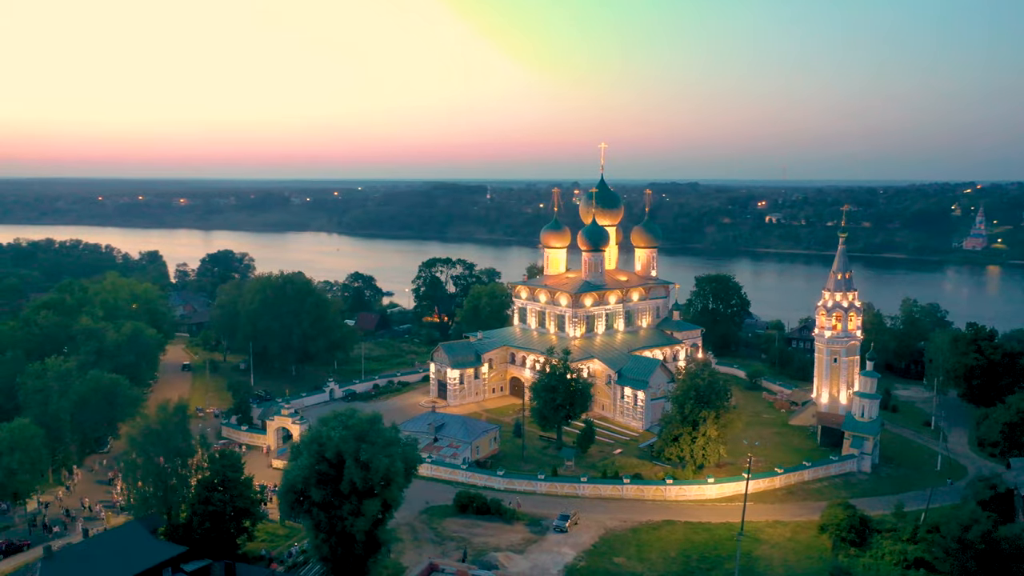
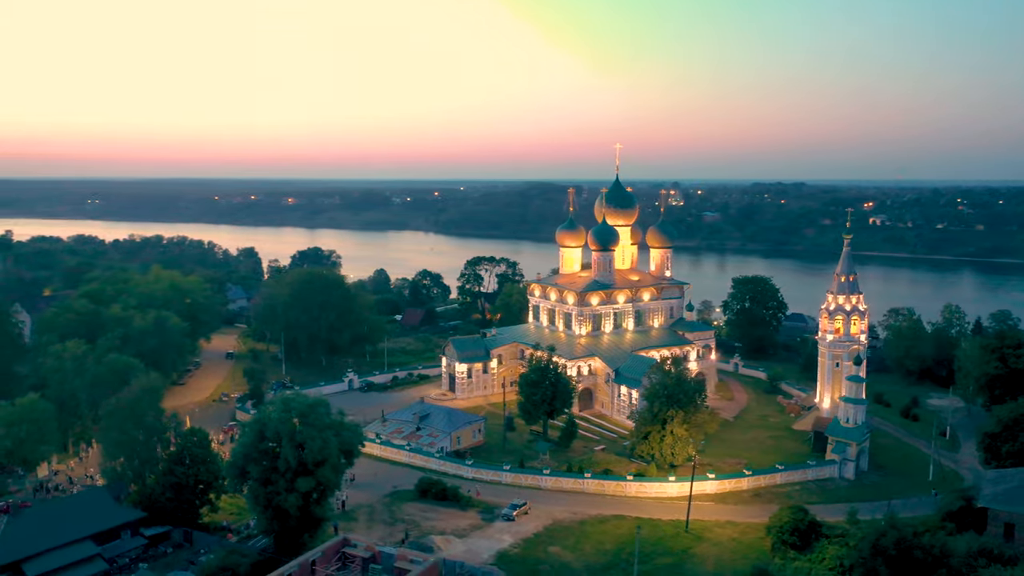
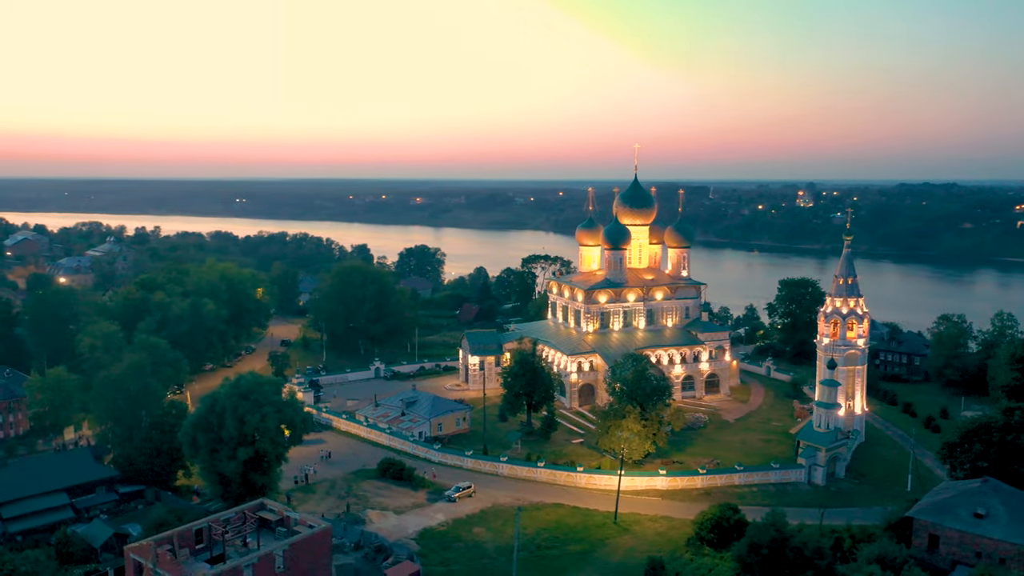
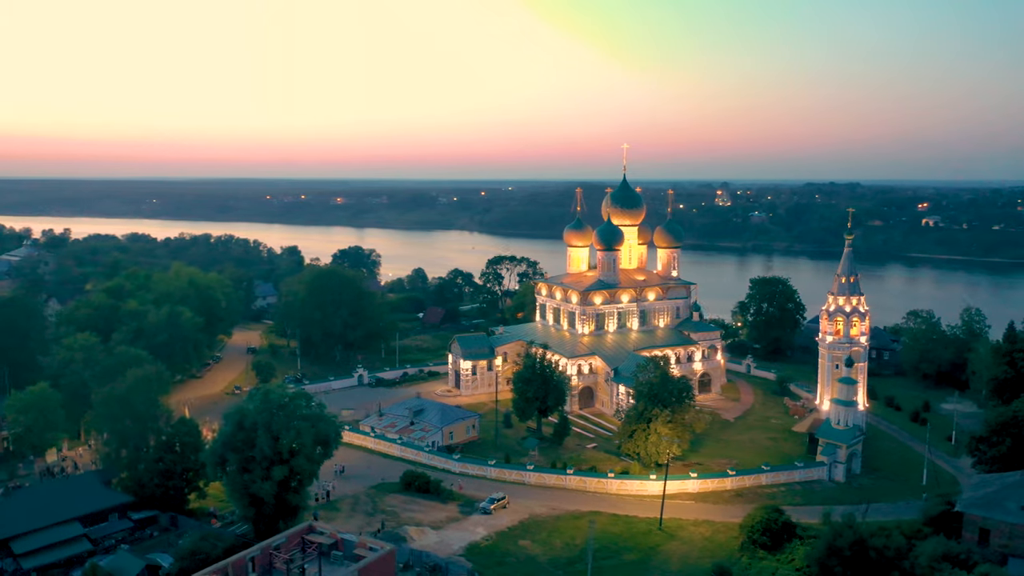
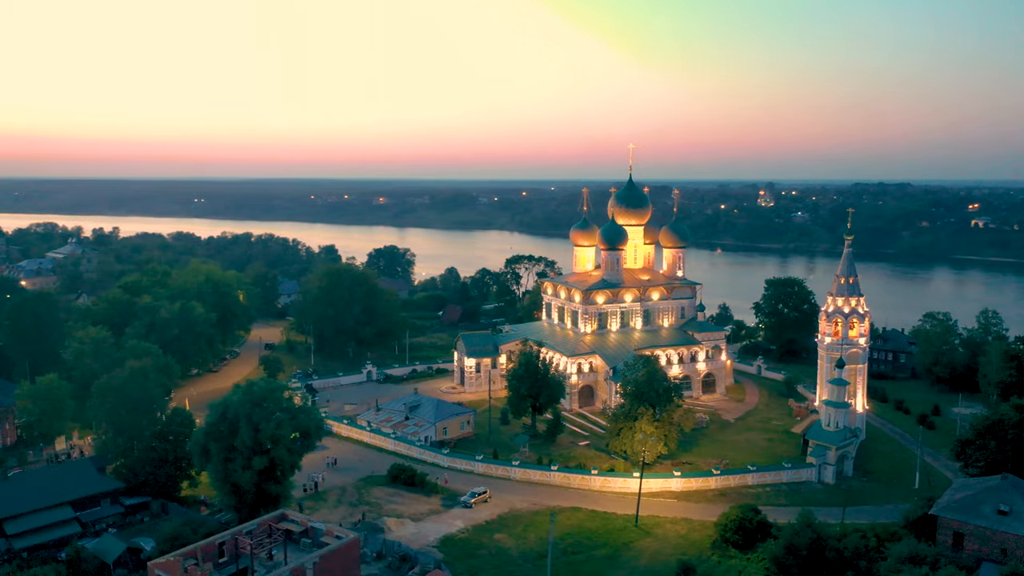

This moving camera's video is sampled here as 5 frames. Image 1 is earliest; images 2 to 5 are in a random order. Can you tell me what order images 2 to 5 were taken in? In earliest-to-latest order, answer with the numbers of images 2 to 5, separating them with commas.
2, 4, 5, 3
